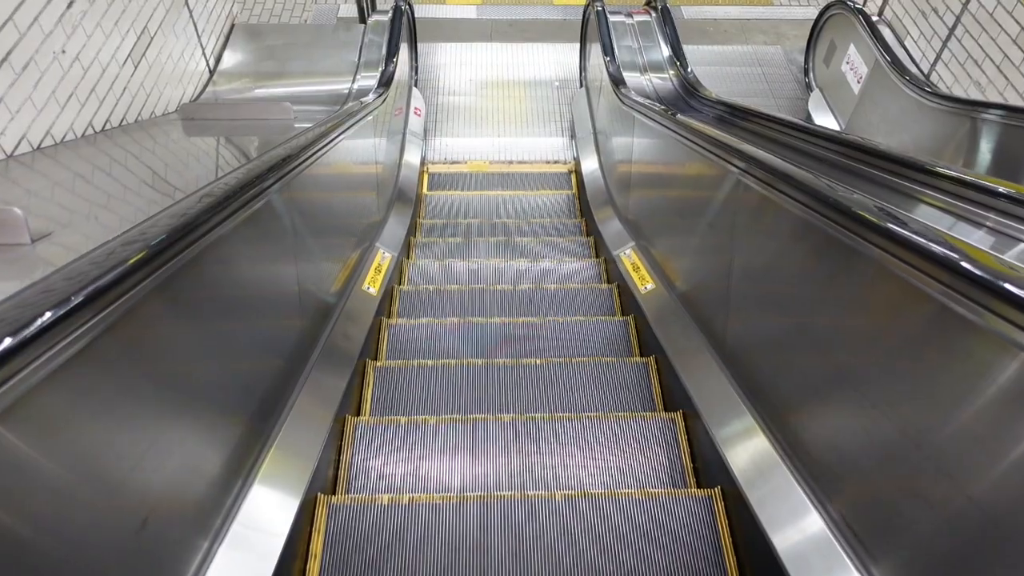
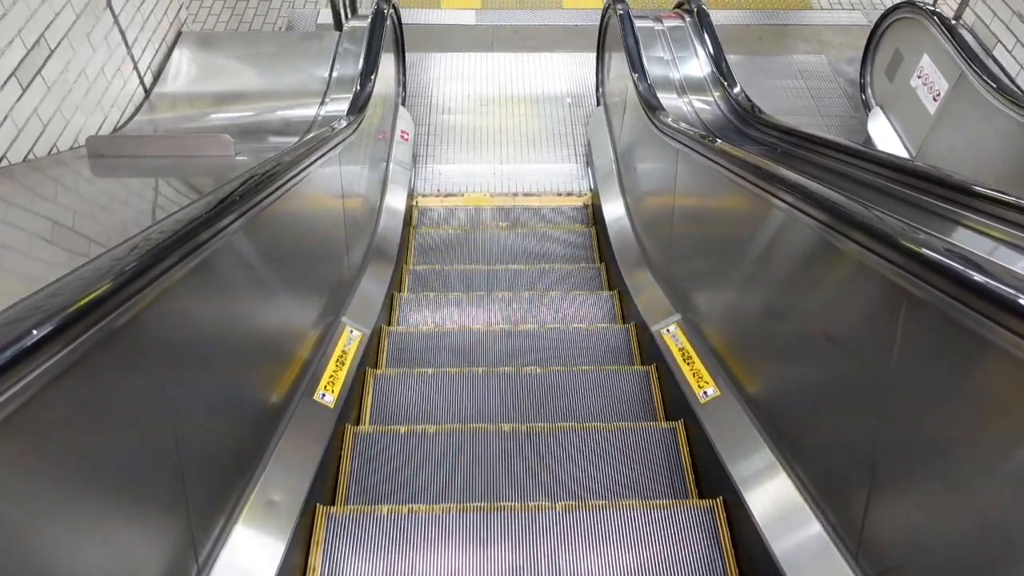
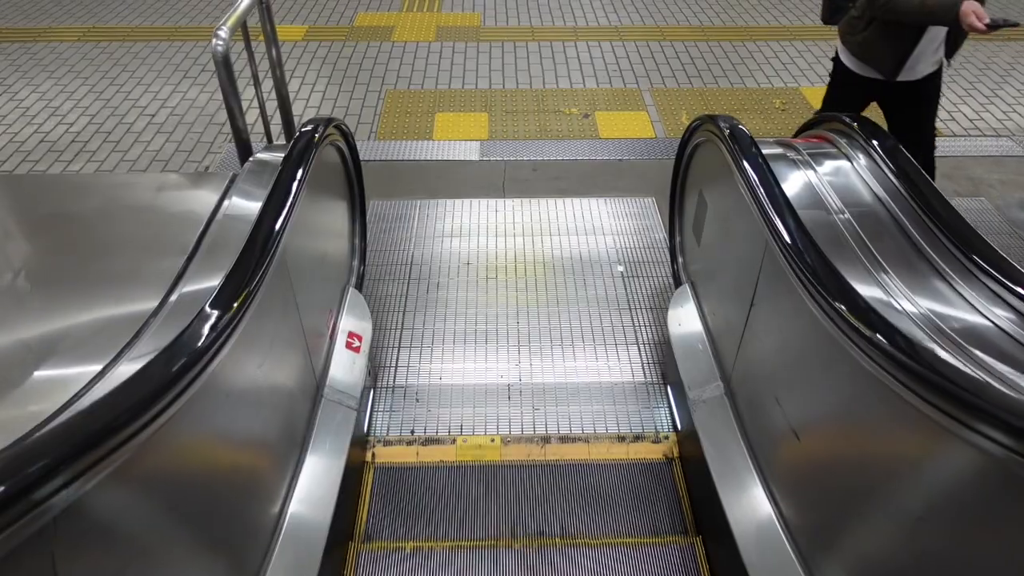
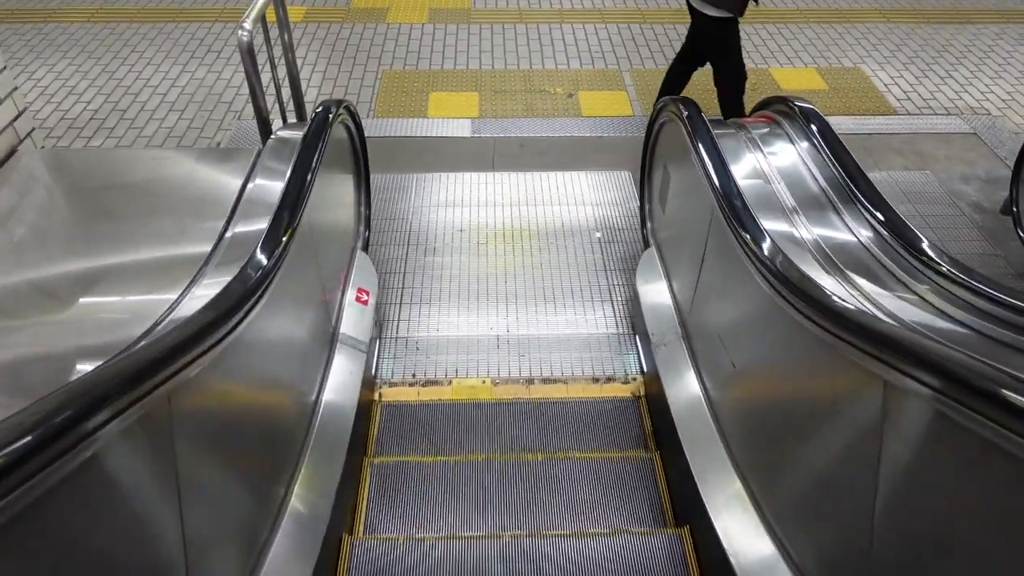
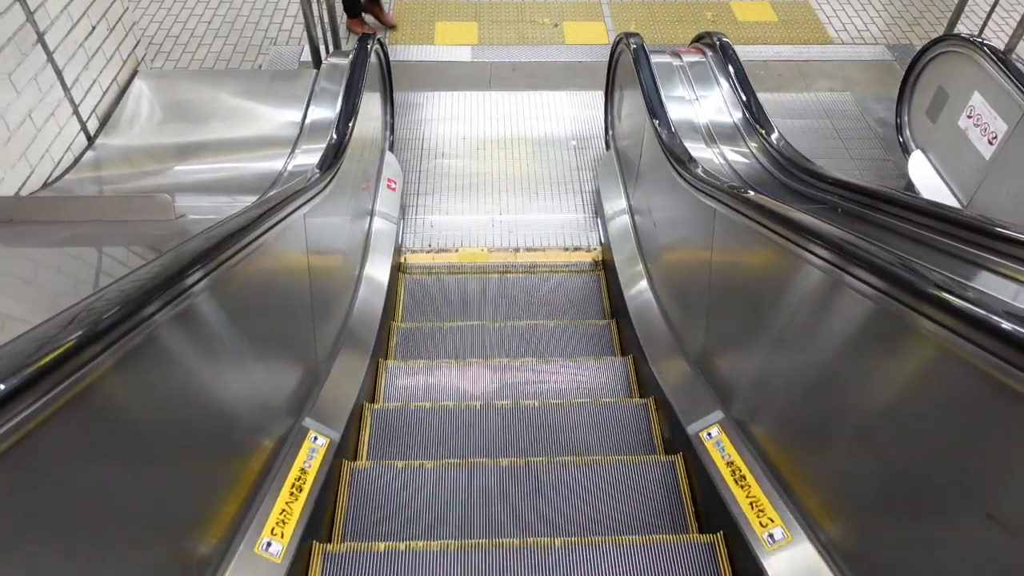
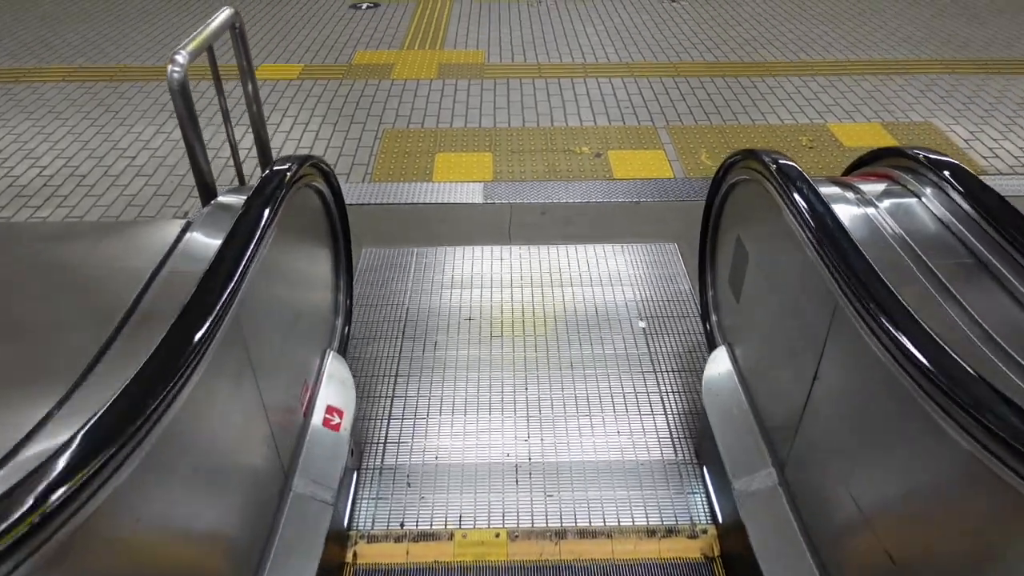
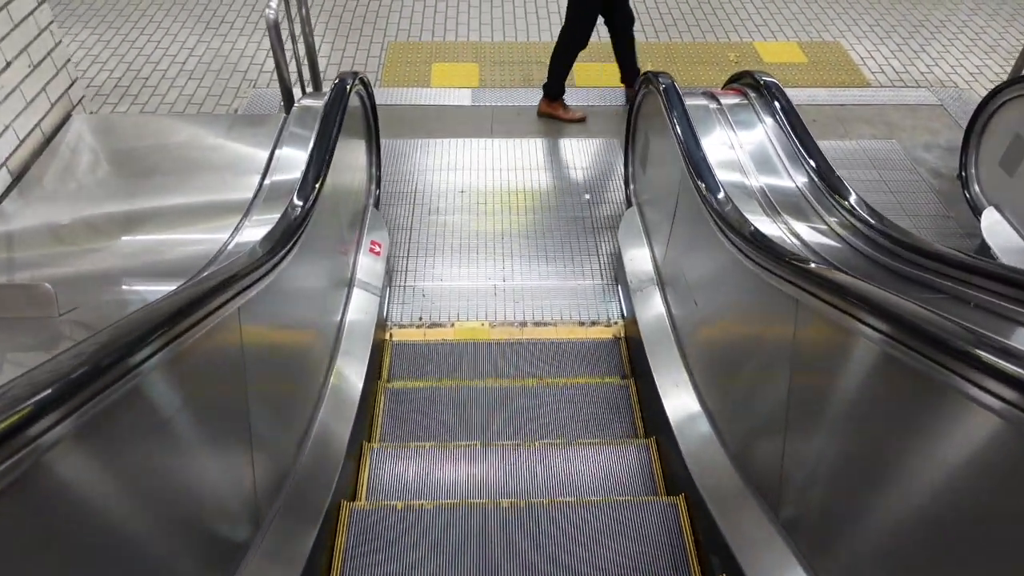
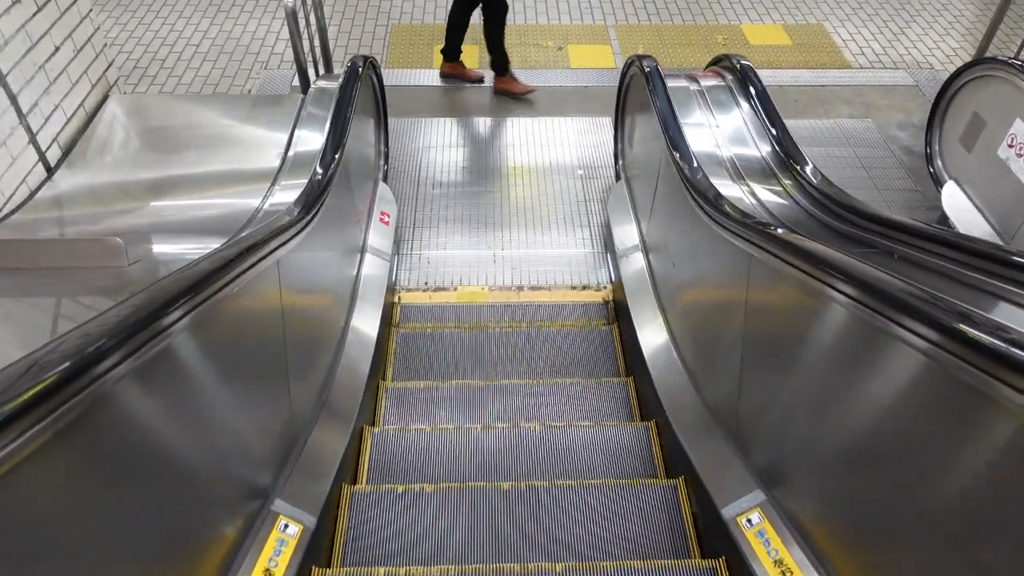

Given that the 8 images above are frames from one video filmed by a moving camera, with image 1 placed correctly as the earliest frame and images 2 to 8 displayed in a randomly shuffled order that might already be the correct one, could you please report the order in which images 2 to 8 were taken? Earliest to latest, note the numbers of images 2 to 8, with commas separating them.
2, 5, 8, 7, 4, 3, 6
